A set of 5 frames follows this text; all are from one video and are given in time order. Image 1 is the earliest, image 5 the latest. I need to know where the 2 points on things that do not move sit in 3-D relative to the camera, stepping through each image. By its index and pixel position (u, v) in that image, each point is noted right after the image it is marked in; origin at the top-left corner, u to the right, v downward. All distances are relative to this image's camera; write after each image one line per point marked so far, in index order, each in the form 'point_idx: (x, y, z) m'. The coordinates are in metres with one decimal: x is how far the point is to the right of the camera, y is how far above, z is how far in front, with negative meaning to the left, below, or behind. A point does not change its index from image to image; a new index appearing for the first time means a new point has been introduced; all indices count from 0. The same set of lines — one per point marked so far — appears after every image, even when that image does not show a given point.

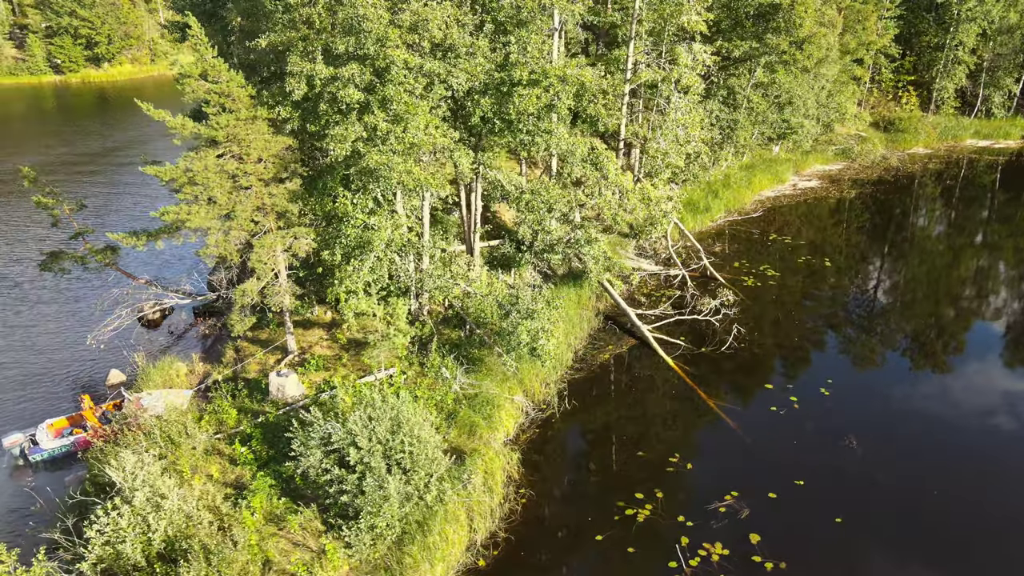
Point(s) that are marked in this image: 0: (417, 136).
0: (-1.9, +3.1, +15.0) m
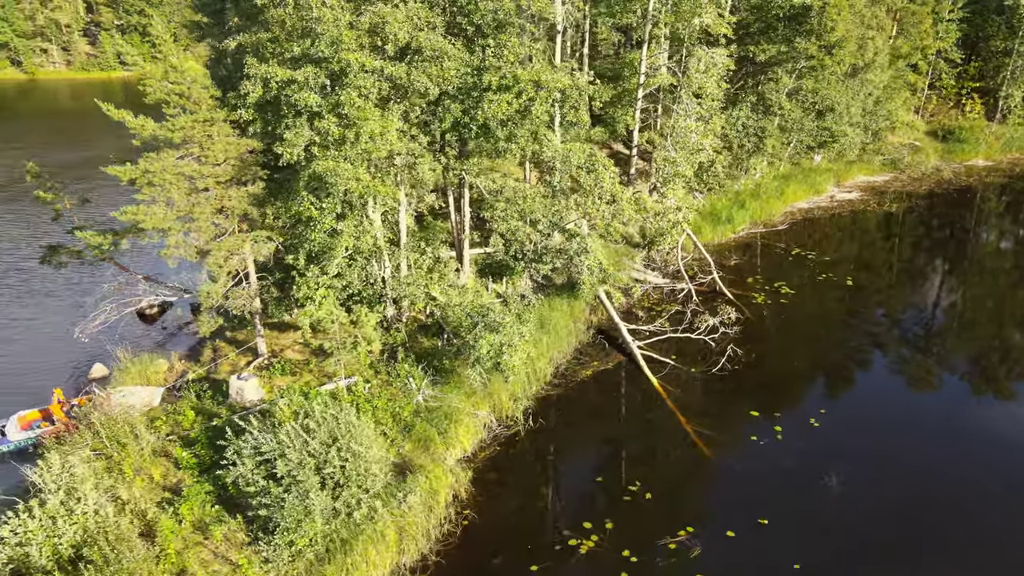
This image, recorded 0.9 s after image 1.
0: (-2.8, +2.9, +14.6) m
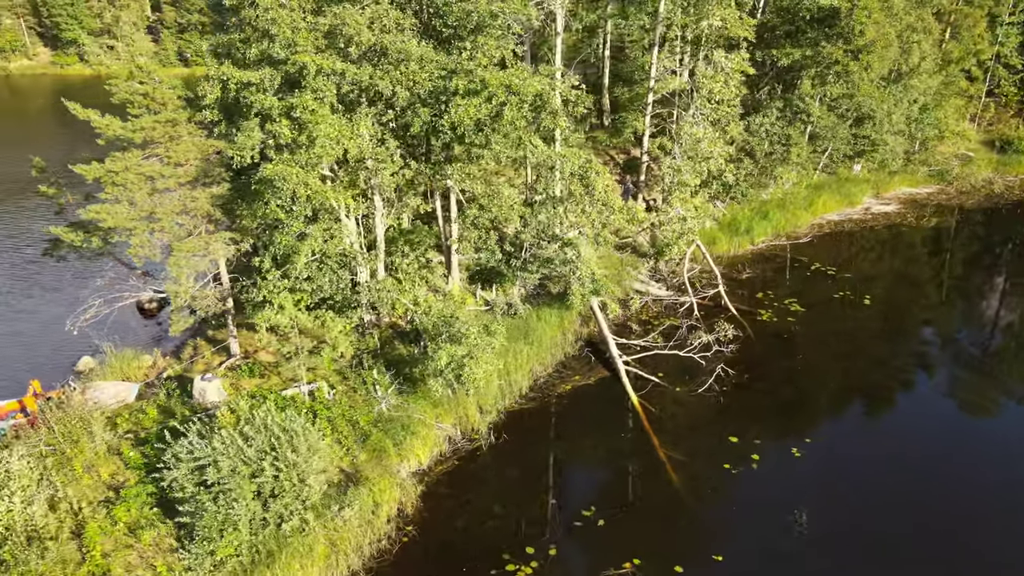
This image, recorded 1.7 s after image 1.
0: (-3.6, +2.8, +14.4) m
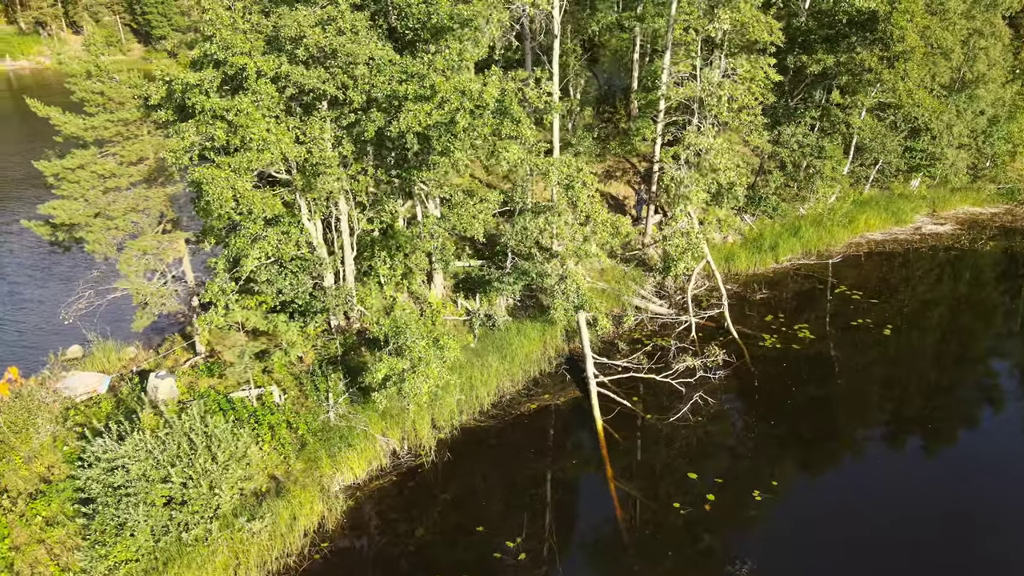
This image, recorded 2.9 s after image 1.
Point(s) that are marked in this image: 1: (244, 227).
0: (-4.7, +2.7, +14.1) m
1: (-5.7, +1.3, +16.1) m
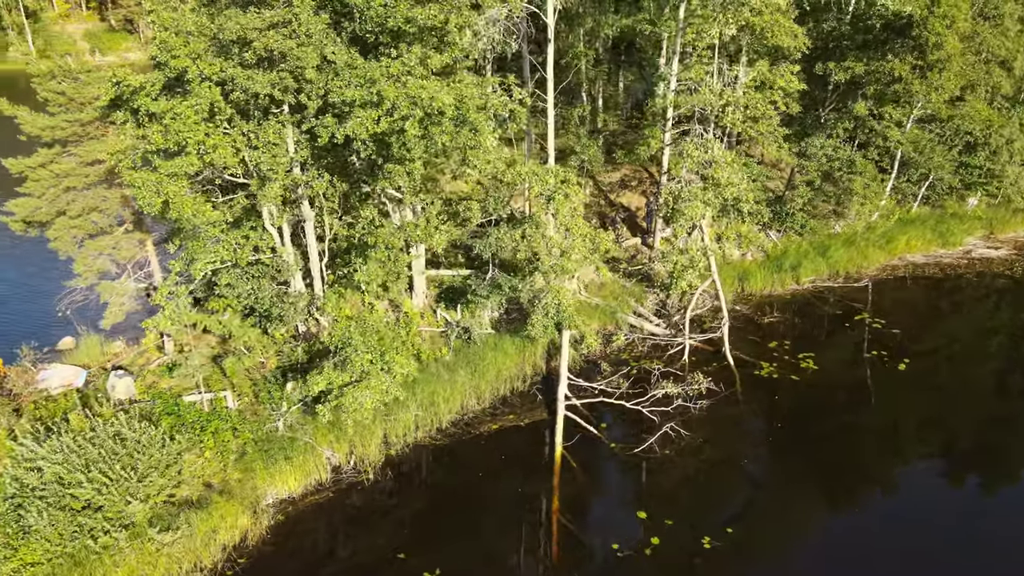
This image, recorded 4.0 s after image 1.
0: (-5.8, +2.5, +13.9) m
1: (-6.7, +1.2, +16.0) m
